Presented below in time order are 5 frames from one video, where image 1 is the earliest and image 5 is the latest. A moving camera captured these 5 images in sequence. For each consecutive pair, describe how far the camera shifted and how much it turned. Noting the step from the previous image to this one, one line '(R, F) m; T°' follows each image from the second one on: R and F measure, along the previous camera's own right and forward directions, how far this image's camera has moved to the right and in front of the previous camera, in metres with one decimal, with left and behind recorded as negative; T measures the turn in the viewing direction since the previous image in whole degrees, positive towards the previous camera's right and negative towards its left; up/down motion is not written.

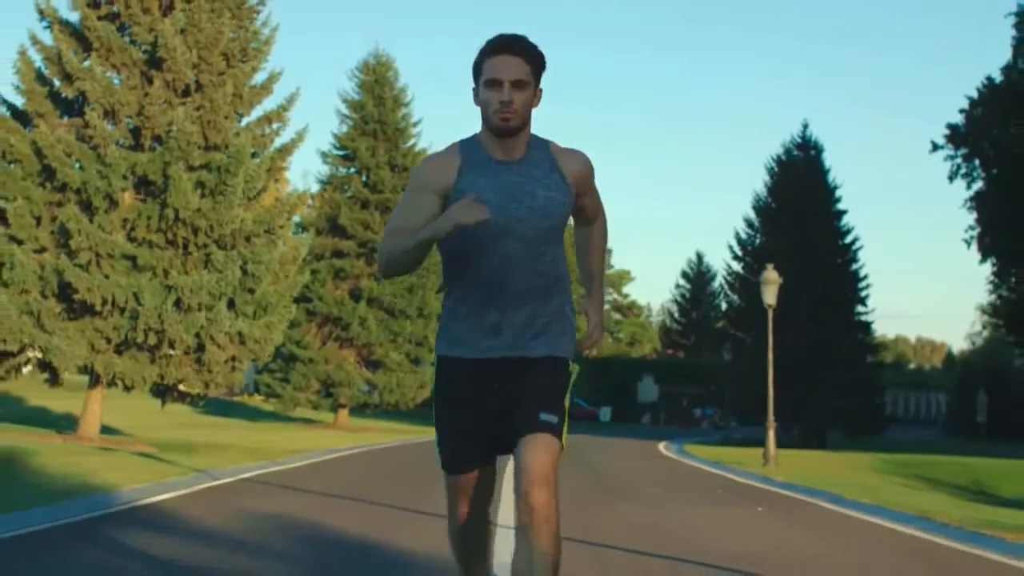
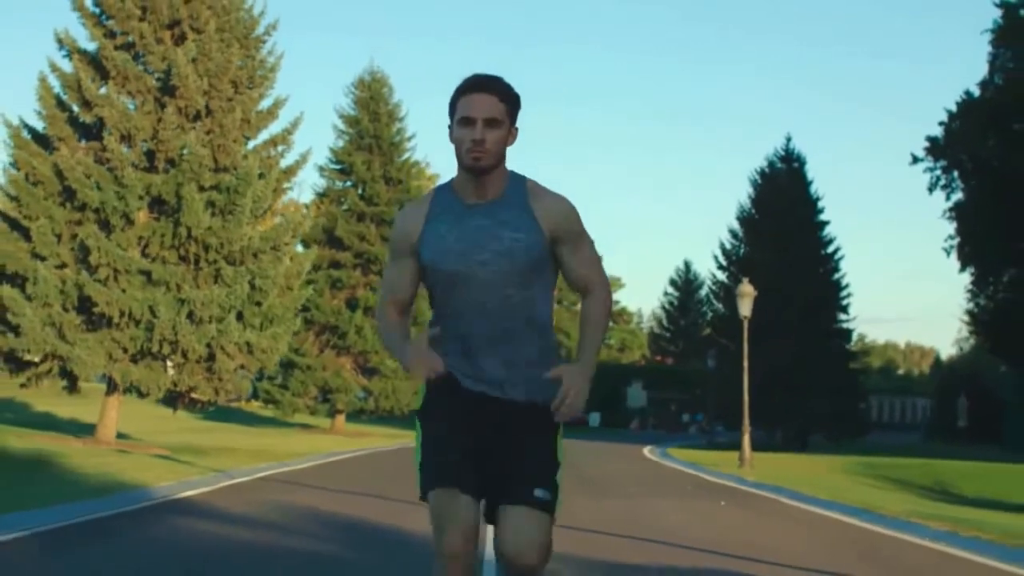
(0.0, -1.6) m; 0°
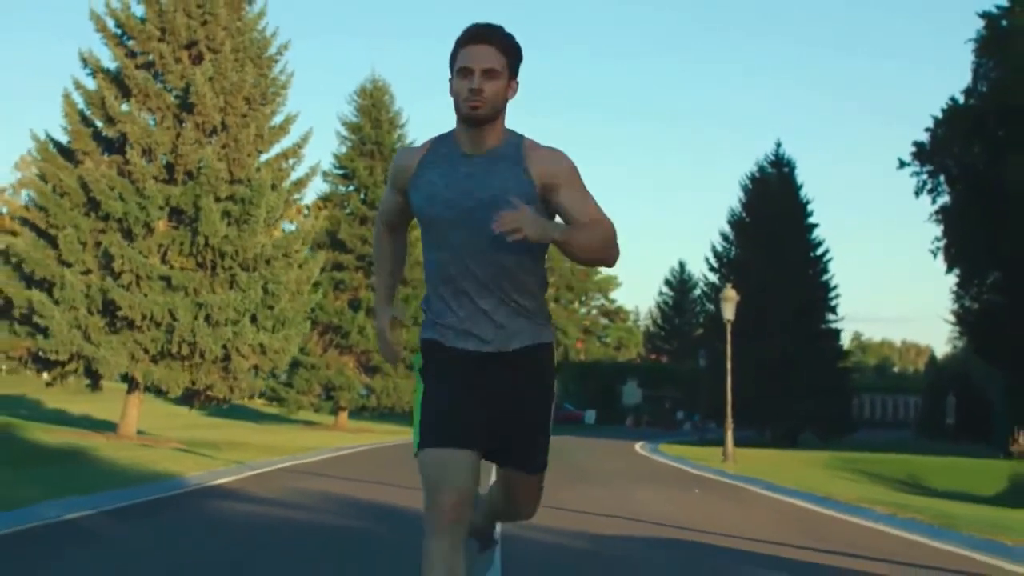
(0.0, -1.6) m; 0°
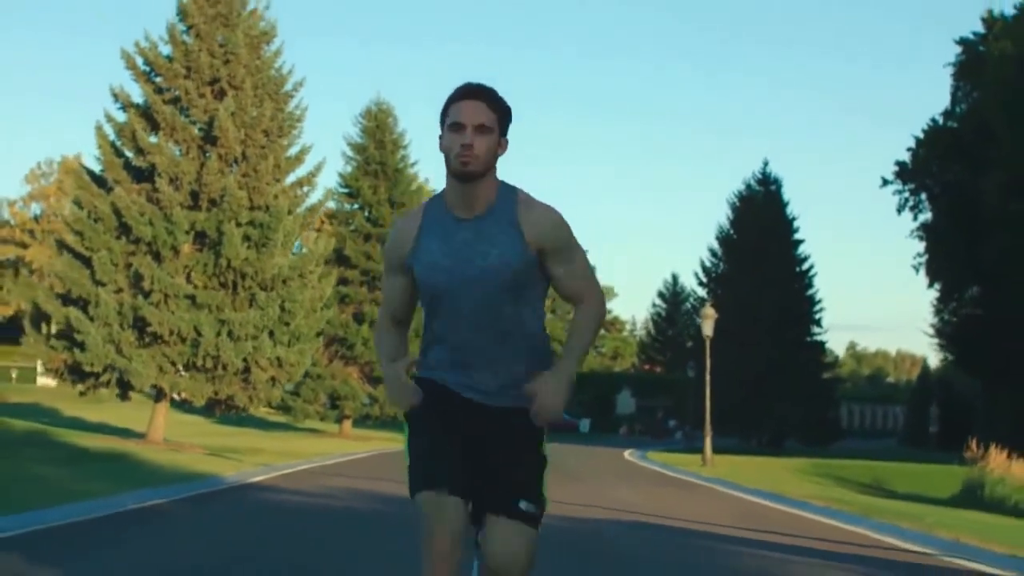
(0.0, -2.3) m; 0°
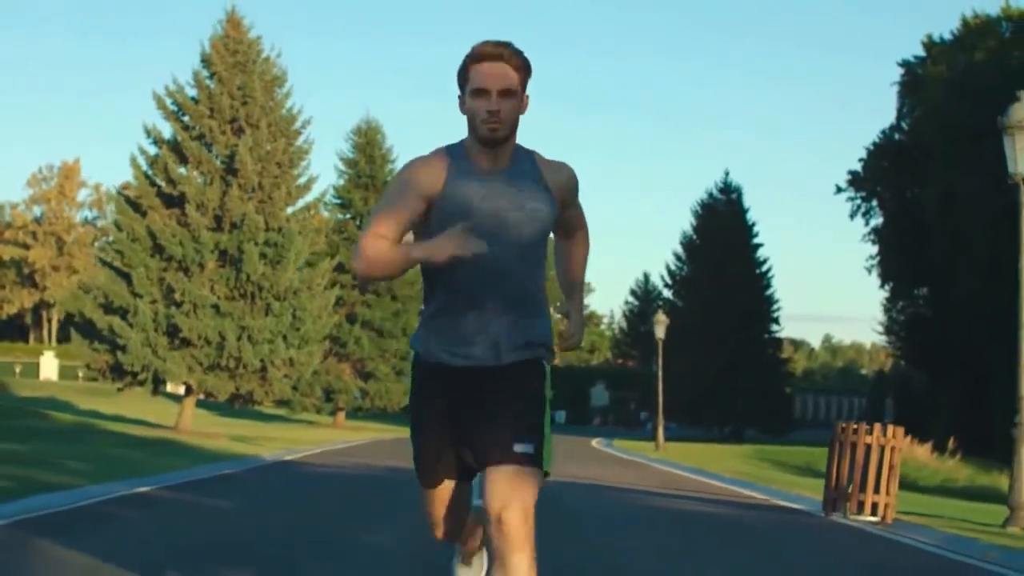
(0.0, -4.7) m; +1°
